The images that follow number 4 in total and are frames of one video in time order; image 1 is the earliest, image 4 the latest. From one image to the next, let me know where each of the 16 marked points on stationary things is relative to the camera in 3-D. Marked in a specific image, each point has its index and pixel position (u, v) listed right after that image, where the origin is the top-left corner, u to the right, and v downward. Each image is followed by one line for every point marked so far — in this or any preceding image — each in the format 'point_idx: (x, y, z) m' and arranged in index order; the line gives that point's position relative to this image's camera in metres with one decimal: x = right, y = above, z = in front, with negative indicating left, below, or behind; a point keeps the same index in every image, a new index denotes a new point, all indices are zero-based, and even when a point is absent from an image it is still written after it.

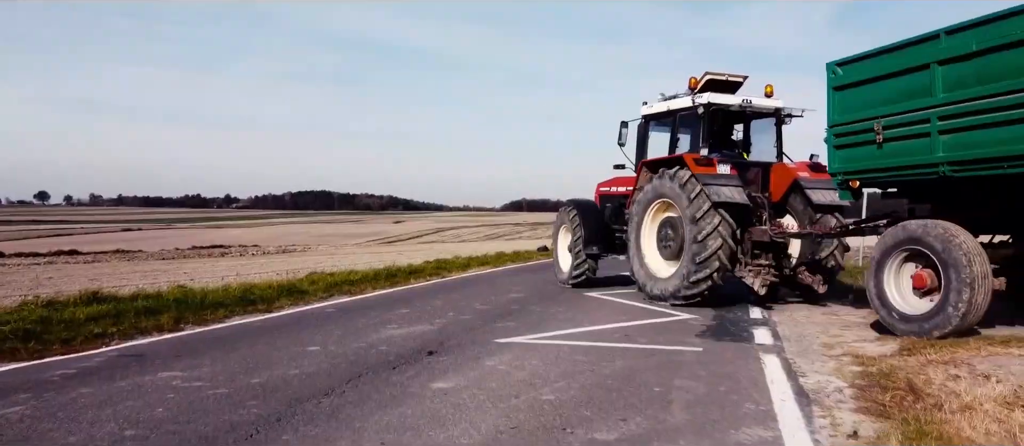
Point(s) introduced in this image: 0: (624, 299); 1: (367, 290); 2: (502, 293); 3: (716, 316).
0: (+1.7, -1.2, +11.6) m
1: (-2.6, -1.2, +13.0) m
2: (-0.2, -1.1, +11.9) m
3: (+2.5, -1.2, +9.1) m
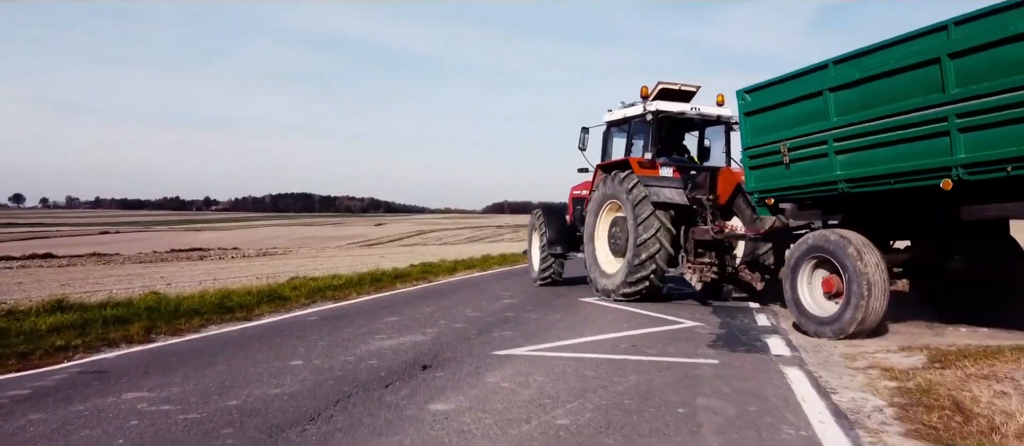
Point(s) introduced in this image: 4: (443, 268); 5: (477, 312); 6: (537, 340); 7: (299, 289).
0: (+1.6, -1.2, +11.1) m
1: (-2.7, -1.2, +12.4) m
2: (-0.3, -1.2, +11.4) m
3: (+2.5, -1.2, +8.7) m
4: (-1.8, -1.2, +19.5) m
5: (-0.5, -1.2, +9.7) m
6: (+0.3, -1.2, +7.5) m
7: (-3.7, -1.1, +12.7) m
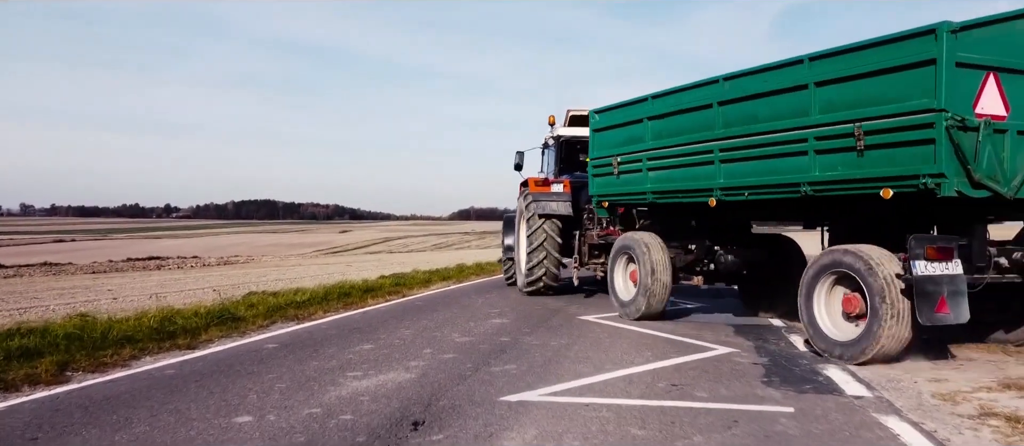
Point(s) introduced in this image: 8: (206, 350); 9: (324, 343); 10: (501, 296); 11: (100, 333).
0: (+1.5, -1.3, +9.7) m
1: (-2.9, -1.4, +10.8) m
2: (-0.4, -1.3, +9.9) m
3: (+2.5, -1.3, +7.3) m
4: (-2.3, -1.4, +18.0) m
5: (-0.5, -1.3, +8.3) m
6: (+0.3, -1.2, +6.0) m
7: (-3.9, -1.3, +11.1) m
8: (-3.2, -1.3, +7.7) m
9: (-2.0, -1.3, +8.0) m
10: (-0.2, -1.3, +13.5) m
11: (-4.5, -1.2, +8.1) m
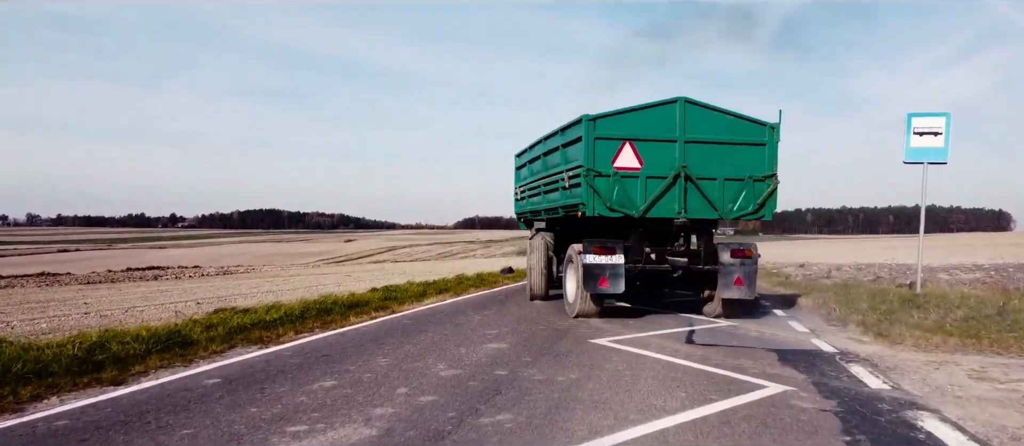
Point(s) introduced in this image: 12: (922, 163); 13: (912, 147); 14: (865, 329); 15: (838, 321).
0: (+1.5, -1.4, +8.2) m
1: (-2.9, -1.4, +9.4) m
2: (-0.4, -1.4, +8.4) m
3: (+2.4, -1.3, +5.8) m
4: (-2.3, -1.6, +16.5) m
5: (-0.5, -1.3, +6.8) m
6: (+0.3, -1.3, +4.5) m
7: (-3.9, -1.4, +9.6) m
8: (-3.2, -1.4, +6.3) m
9: (-2.1, -1.4, +6.5) m
10: (-0.2, -1.5, +11.9) m
11: (-4.5, -1.3, +6.6) m
12: (+6.7, +1.0, +12.0) m
13: (+6.6, +1.2, +12.1) m
14: (+4.7, -1.4, +9.8) m
15: (+4.8, -1.4, +10.8) m
